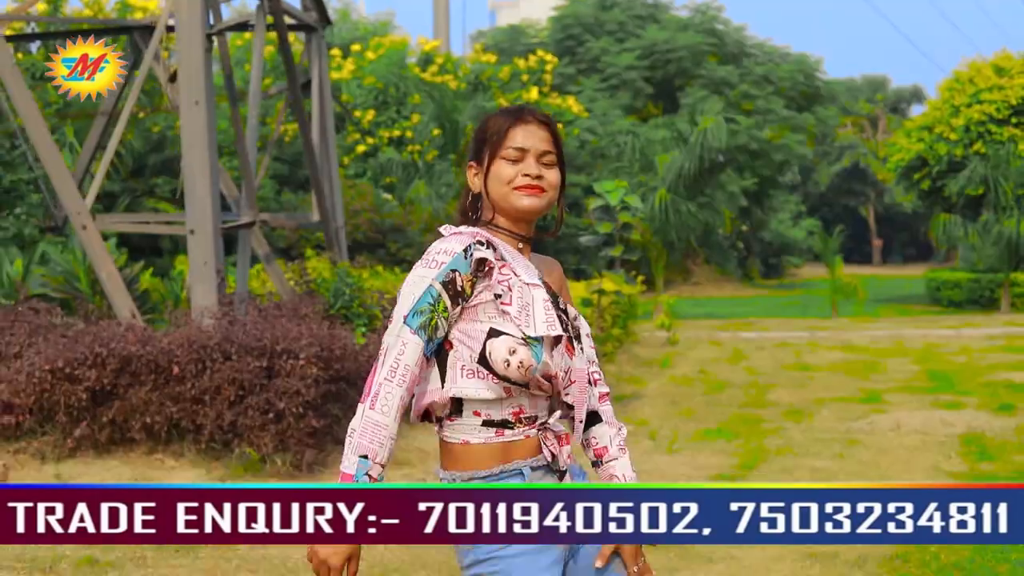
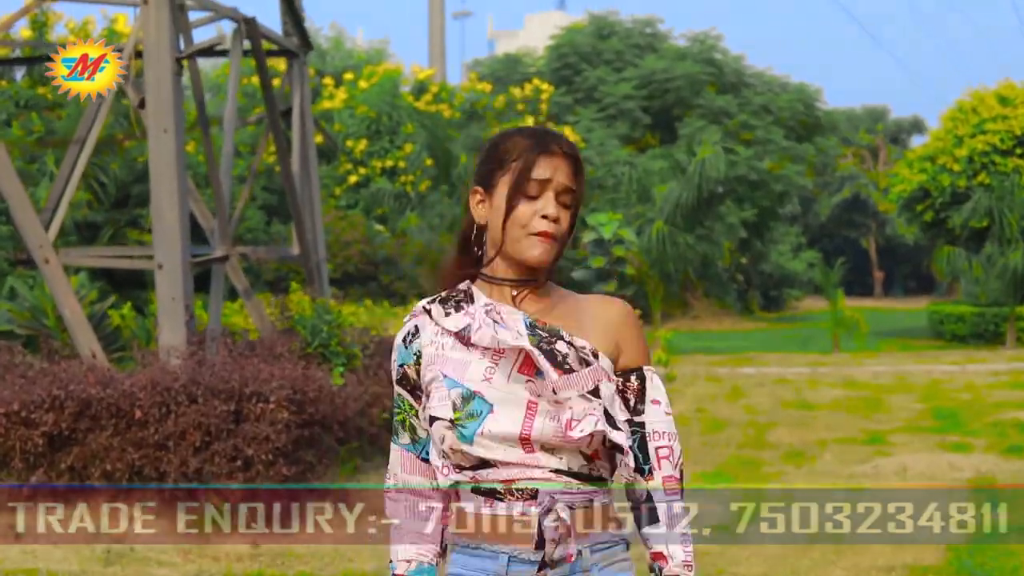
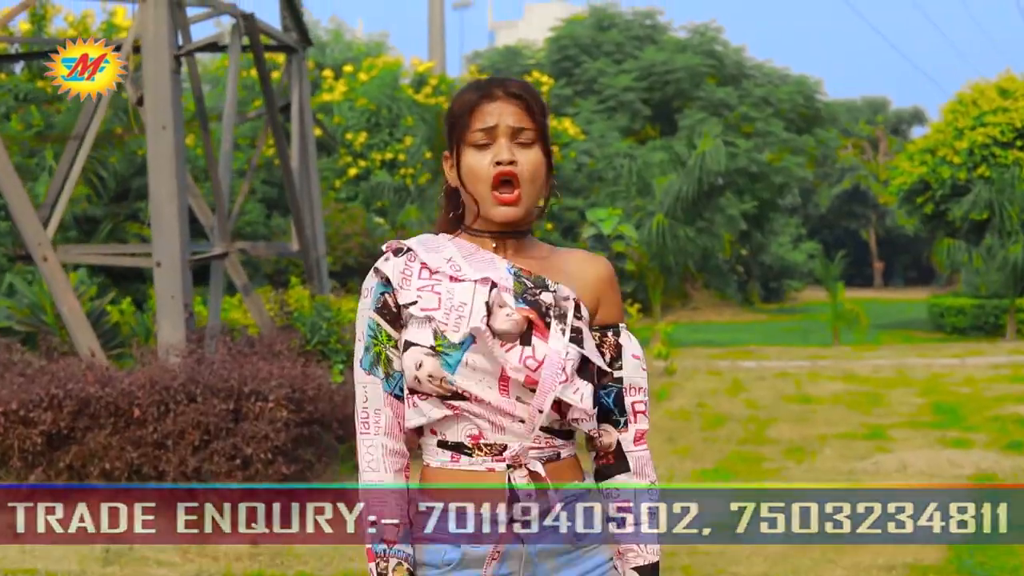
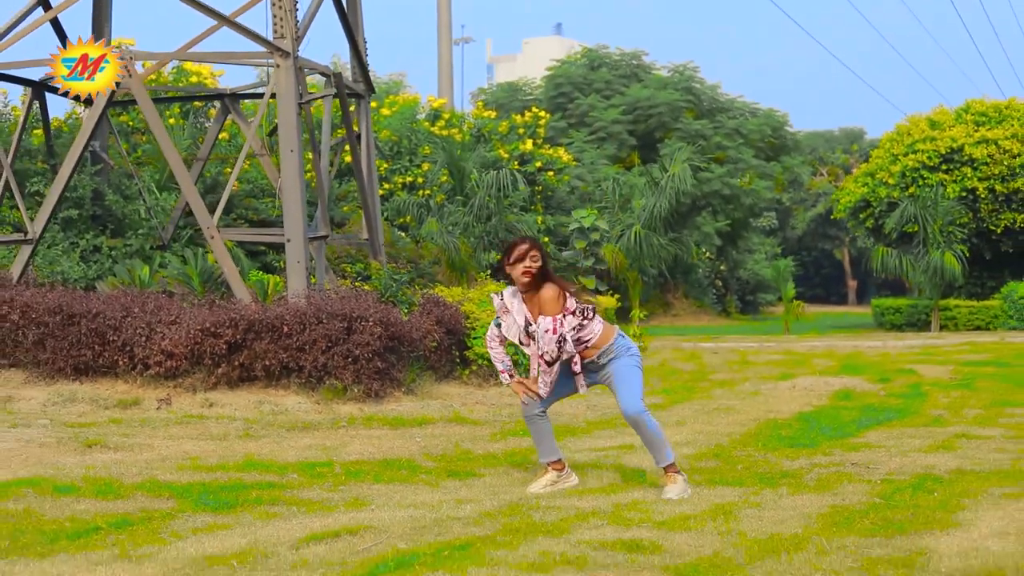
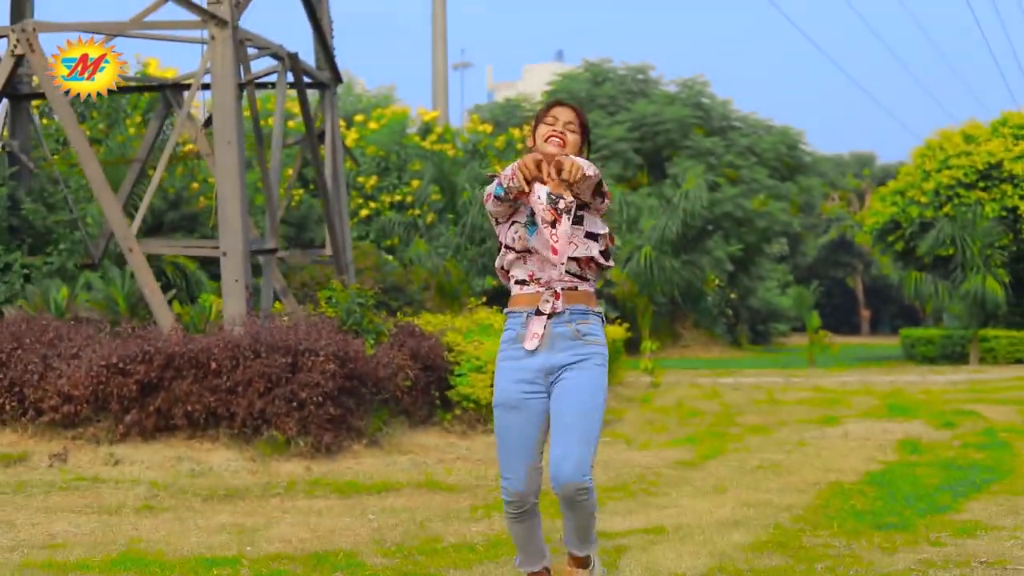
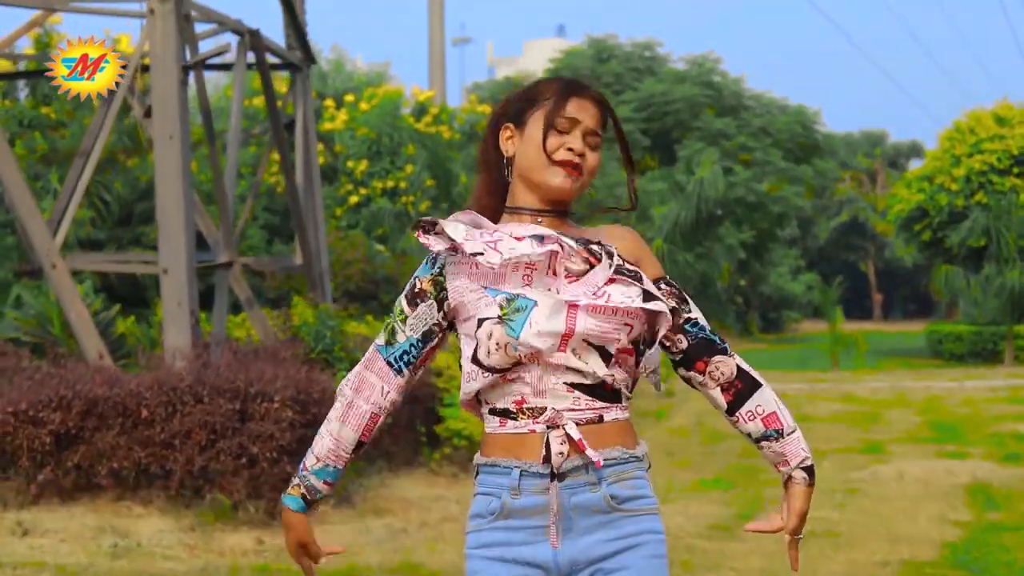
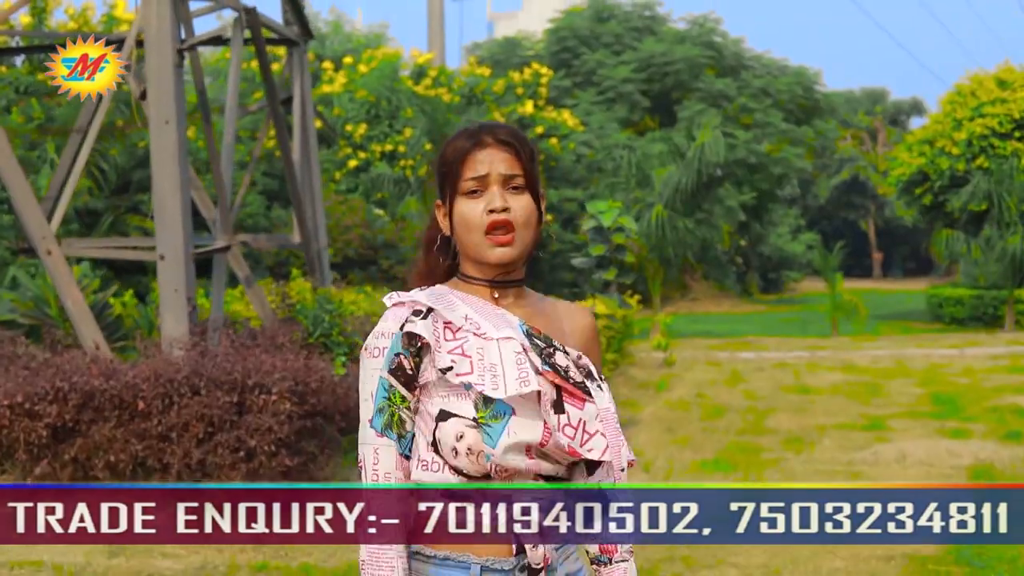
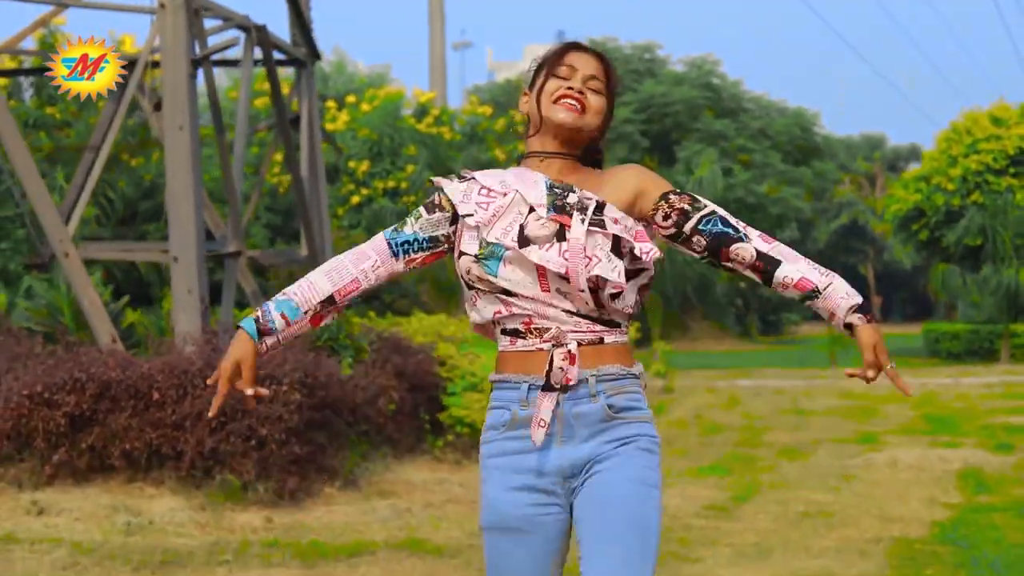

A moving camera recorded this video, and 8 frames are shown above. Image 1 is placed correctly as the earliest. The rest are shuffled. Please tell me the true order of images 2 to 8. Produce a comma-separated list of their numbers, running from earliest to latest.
7, 3, 2, 6, 8, 5, 4
